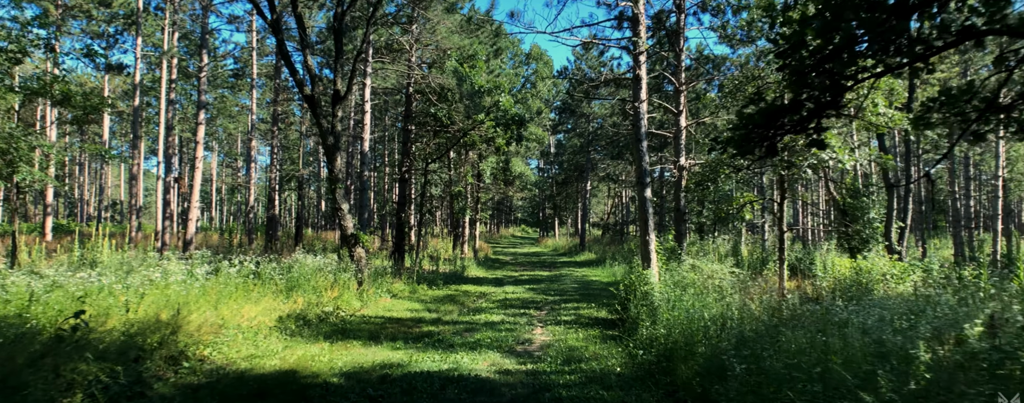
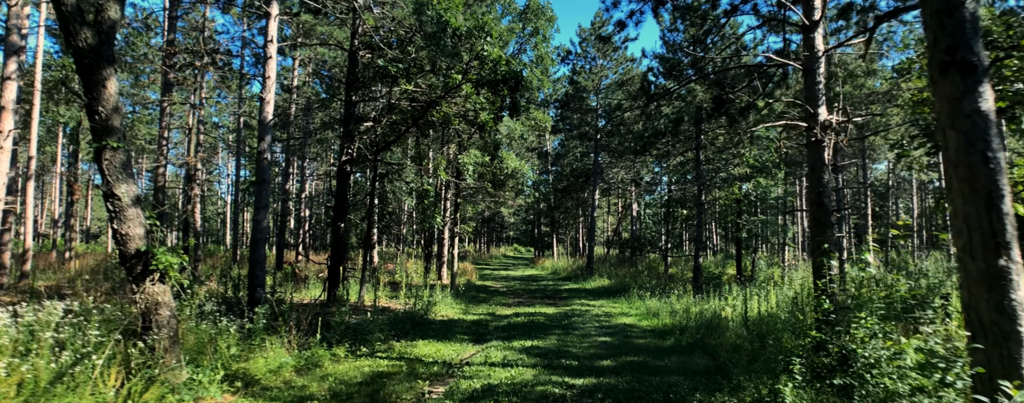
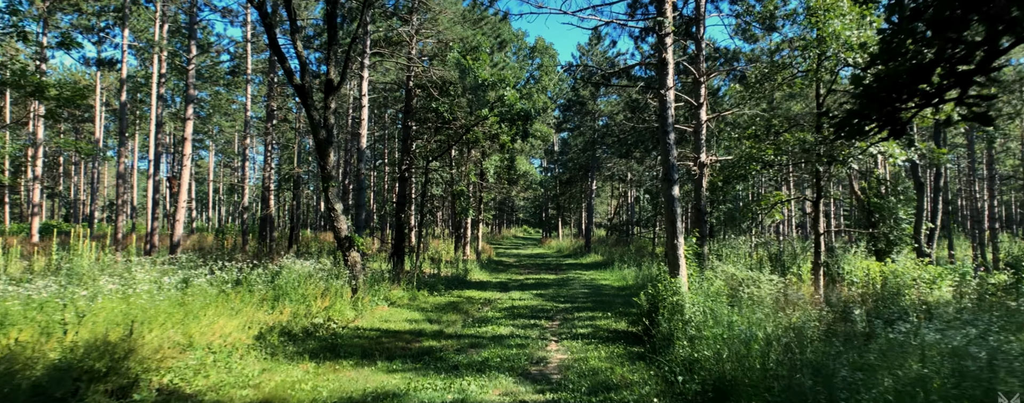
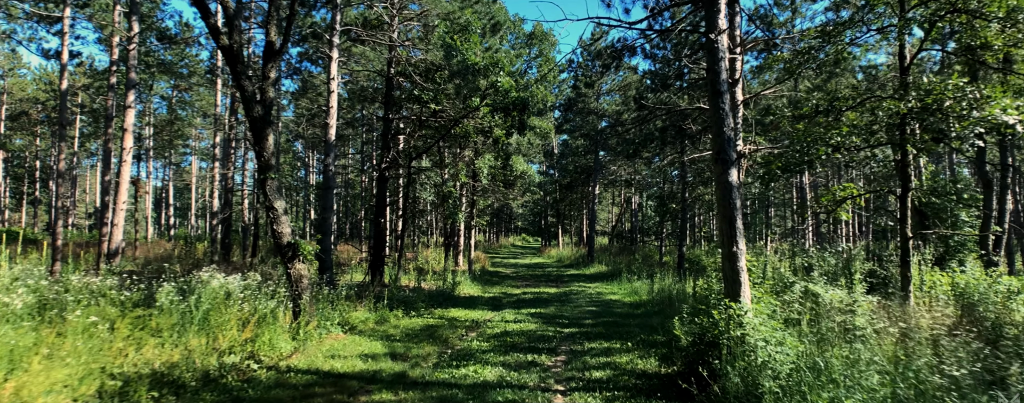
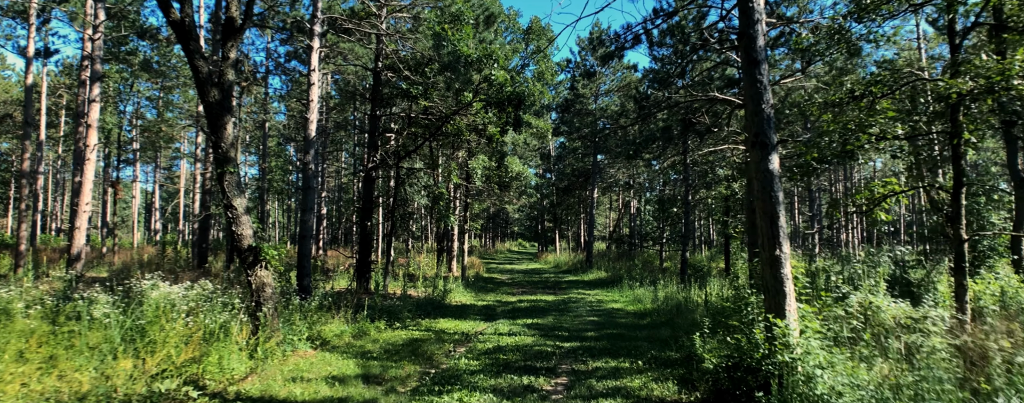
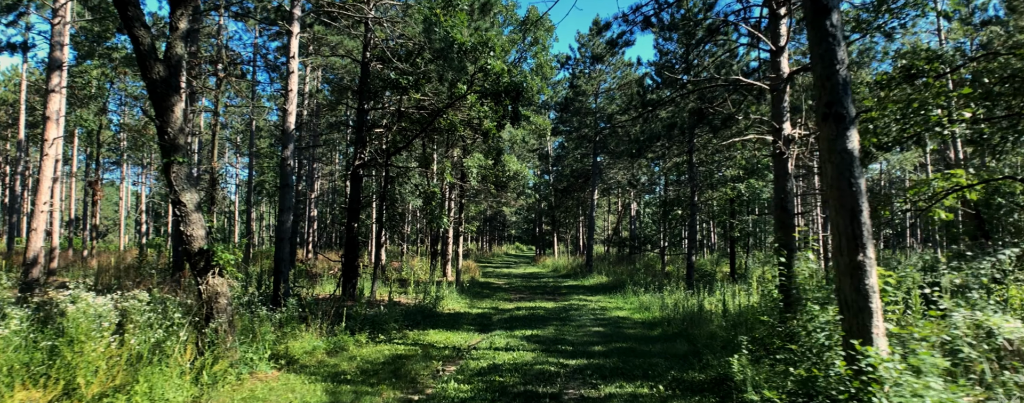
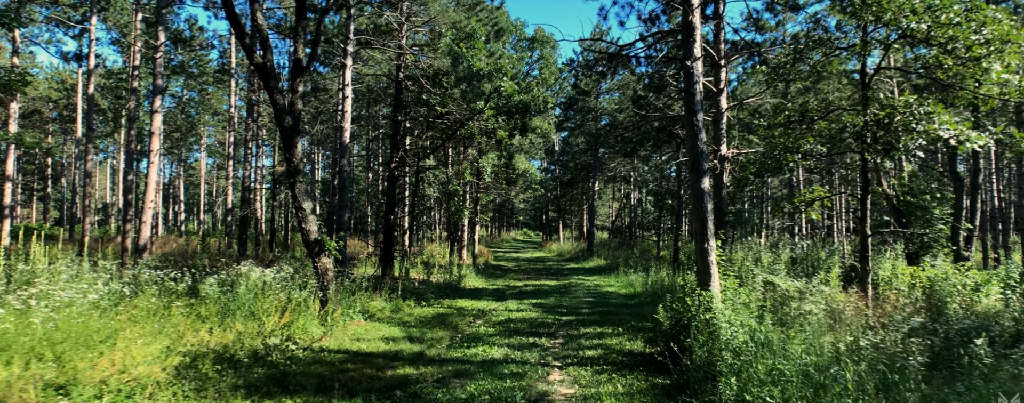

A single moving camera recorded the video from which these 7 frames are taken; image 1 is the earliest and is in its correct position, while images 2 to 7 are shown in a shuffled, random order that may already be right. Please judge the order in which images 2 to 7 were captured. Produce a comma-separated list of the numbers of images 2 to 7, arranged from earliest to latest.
3, 7, 4, 5, 6, 2
